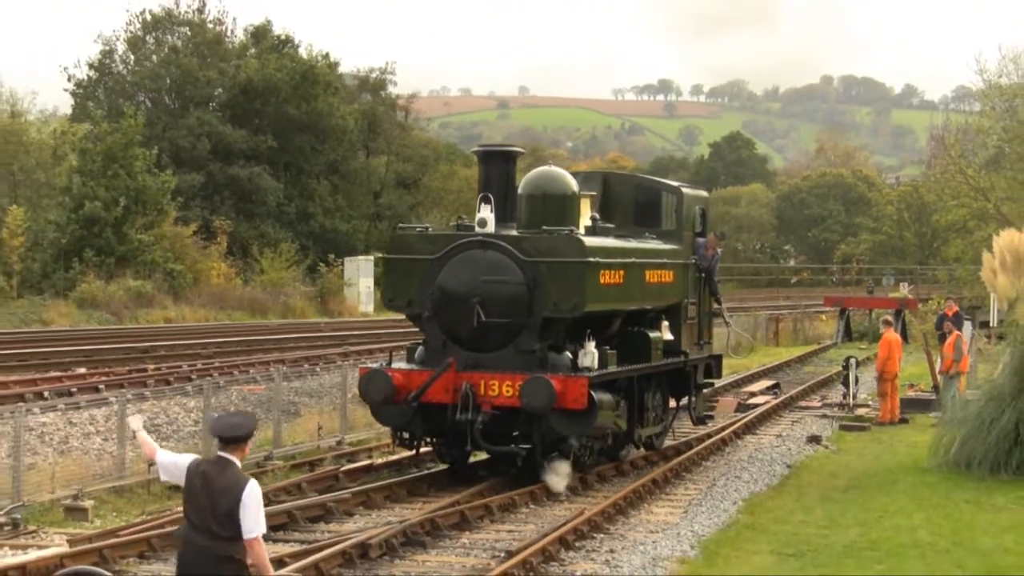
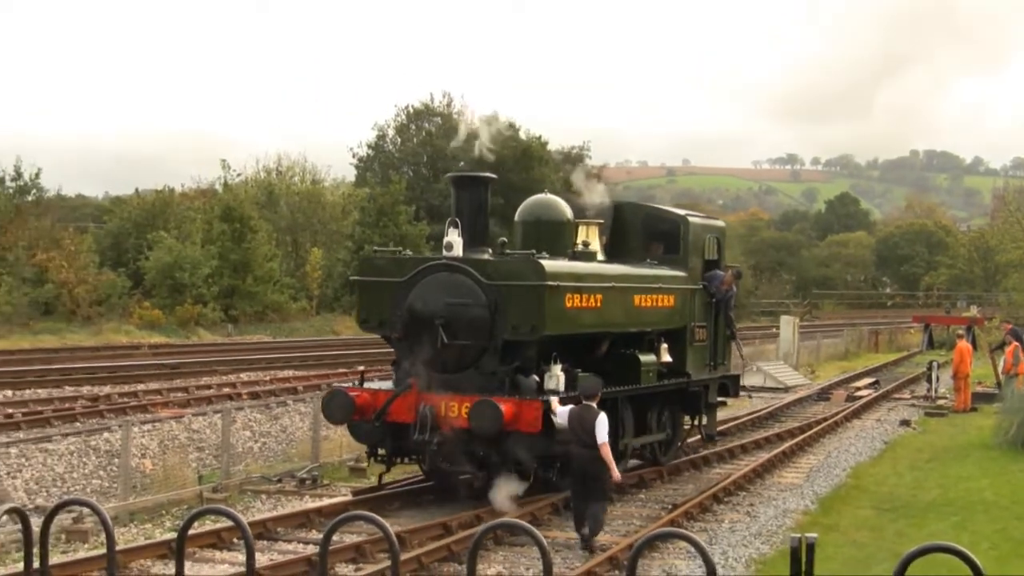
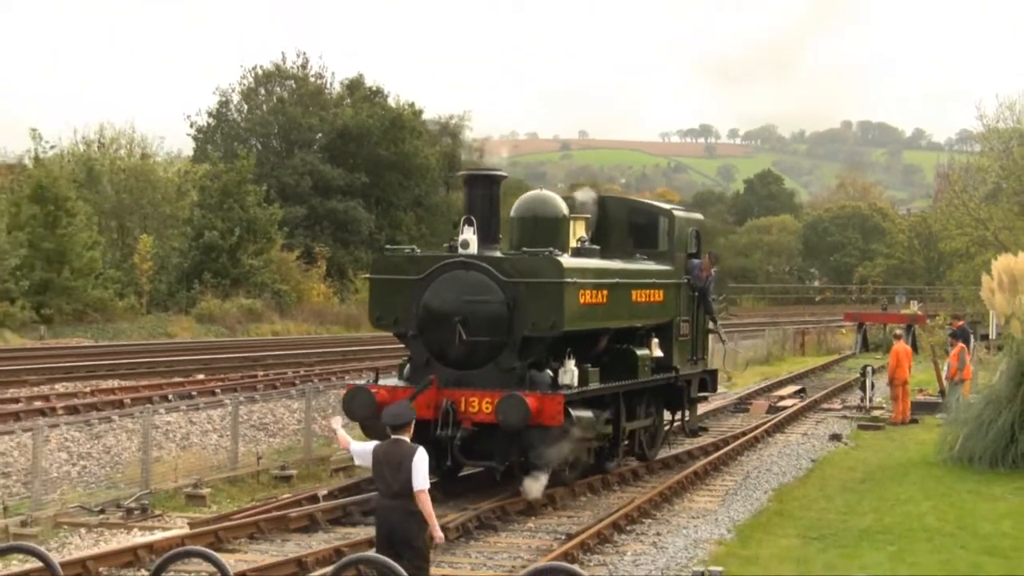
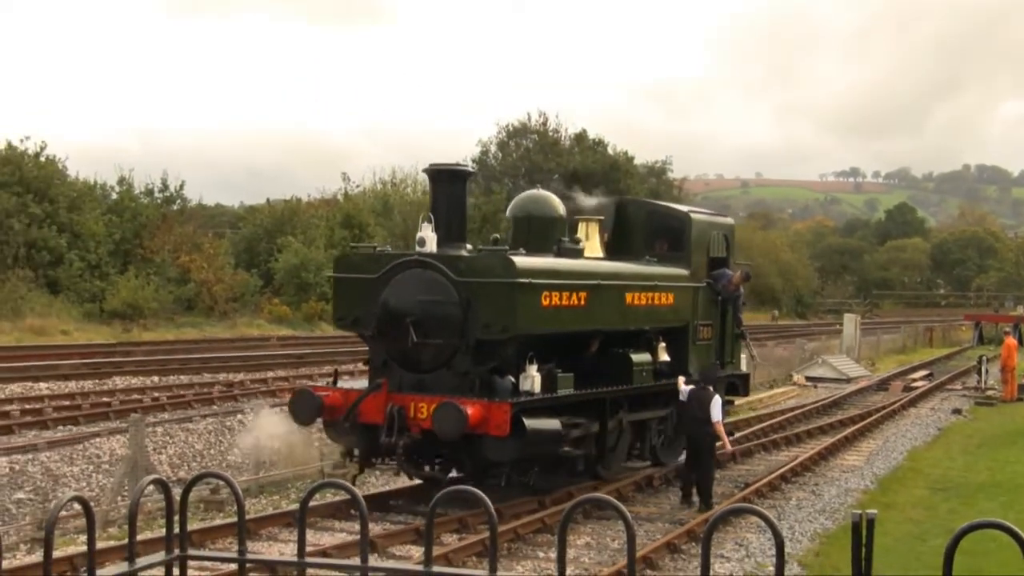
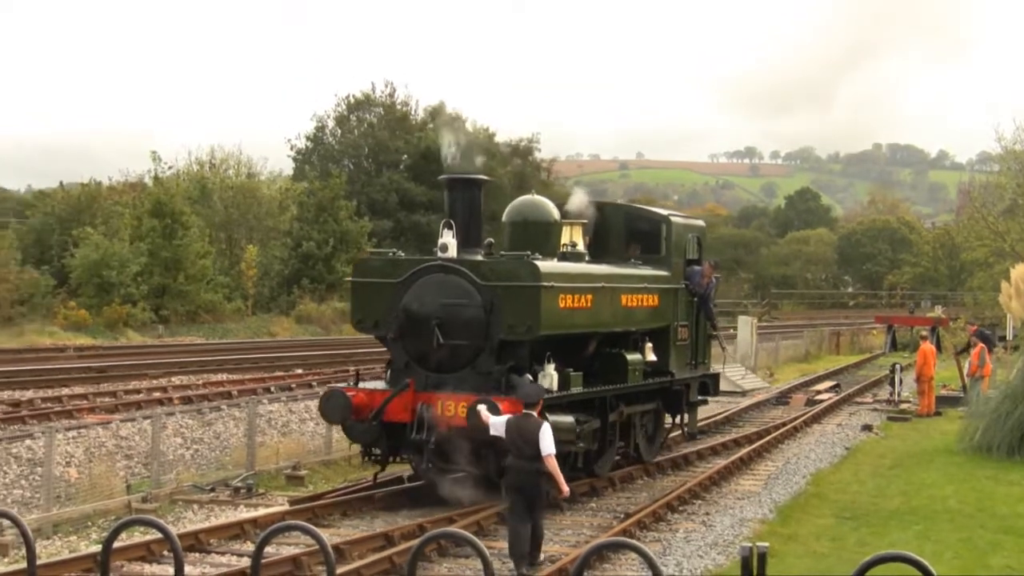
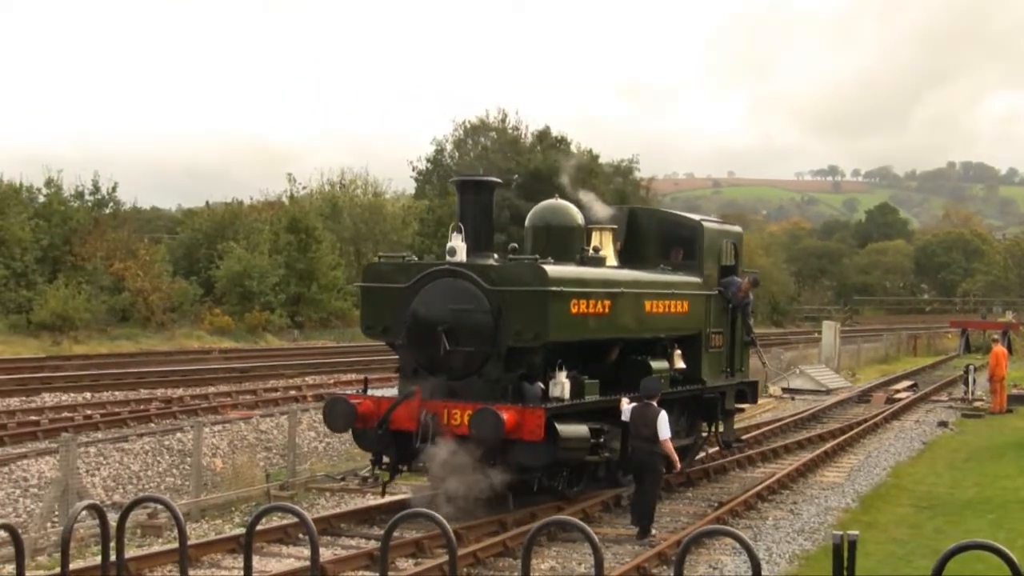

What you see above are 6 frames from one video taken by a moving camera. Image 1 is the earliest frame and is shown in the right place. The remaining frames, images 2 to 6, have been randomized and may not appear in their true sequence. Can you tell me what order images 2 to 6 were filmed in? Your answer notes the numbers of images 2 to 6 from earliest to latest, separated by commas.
3, 5, 2, 6, 4
